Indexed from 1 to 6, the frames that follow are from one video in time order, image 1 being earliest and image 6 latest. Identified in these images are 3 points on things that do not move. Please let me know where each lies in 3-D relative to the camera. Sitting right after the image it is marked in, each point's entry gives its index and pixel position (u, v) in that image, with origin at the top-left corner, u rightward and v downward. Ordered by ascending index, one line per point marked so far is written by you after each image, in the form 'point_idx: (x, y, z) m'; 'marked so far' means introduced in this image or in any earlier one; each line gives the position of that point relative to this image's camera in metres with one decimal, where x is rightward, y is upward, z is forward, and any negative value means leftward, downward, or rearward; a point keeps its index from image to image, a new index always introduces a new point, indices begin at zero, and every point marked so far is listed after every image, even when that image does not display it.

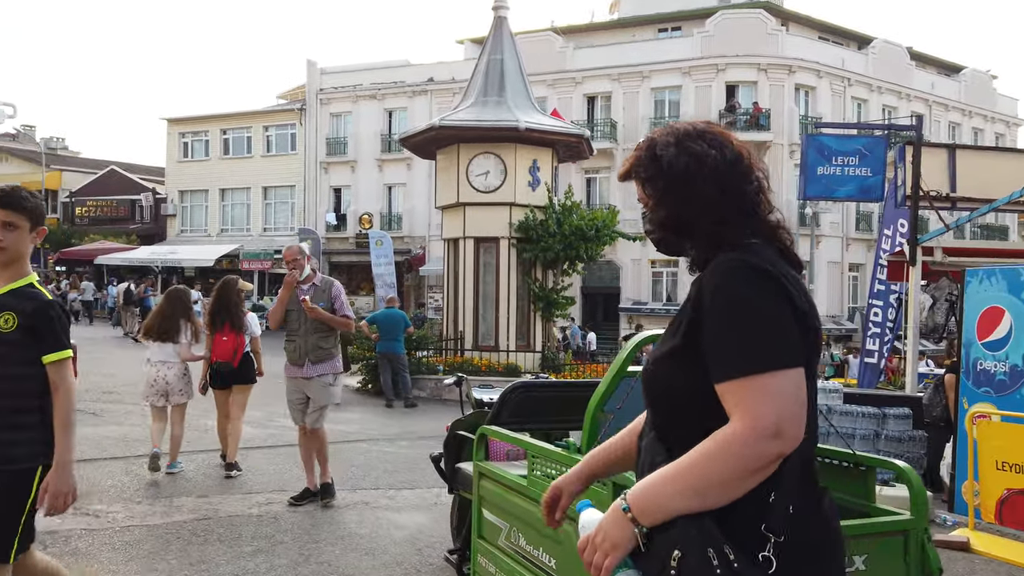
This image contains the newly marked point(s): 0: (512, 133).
0: (0.0, +3.1, +15.5) m
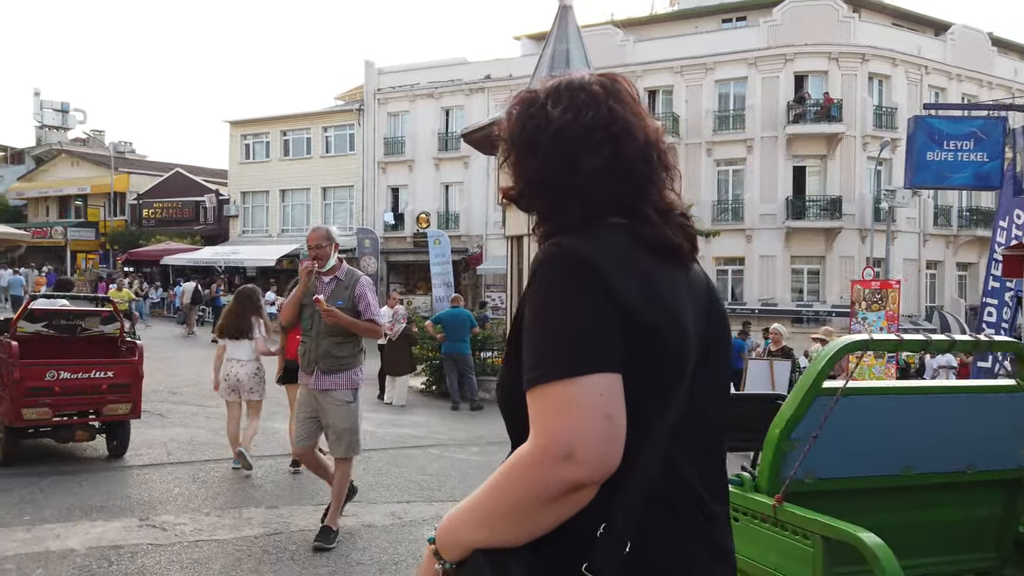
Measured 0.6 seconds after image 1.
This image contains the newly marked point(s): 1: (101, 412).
0: (+1.3, +3.2, +15.0) m
1: (-3.8, -1.1, +7.1) m
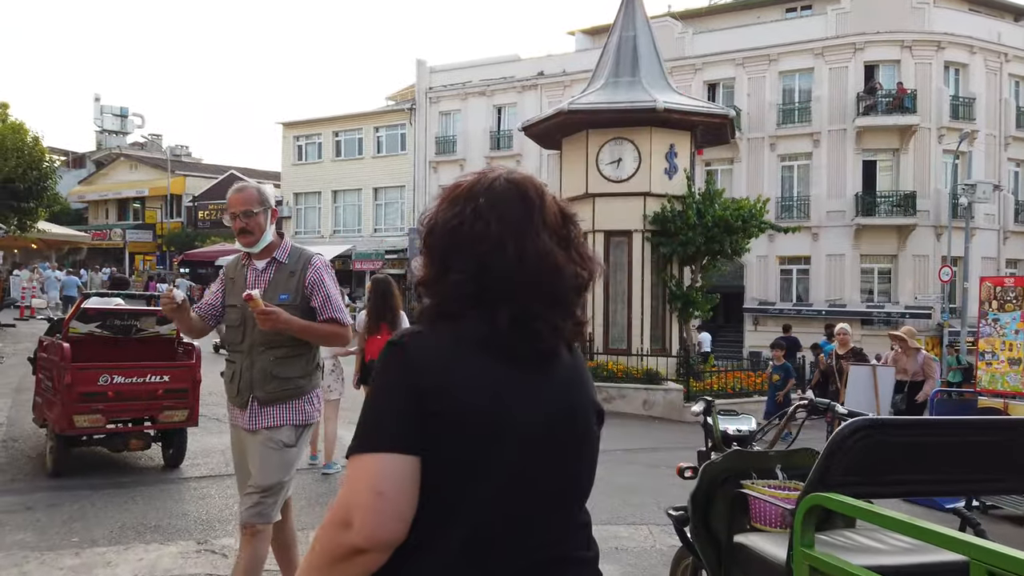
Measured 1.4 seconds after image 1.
0: (+2.5, +3.2, +14.1) m
1: (-3.1, -1.1, +6.6) m
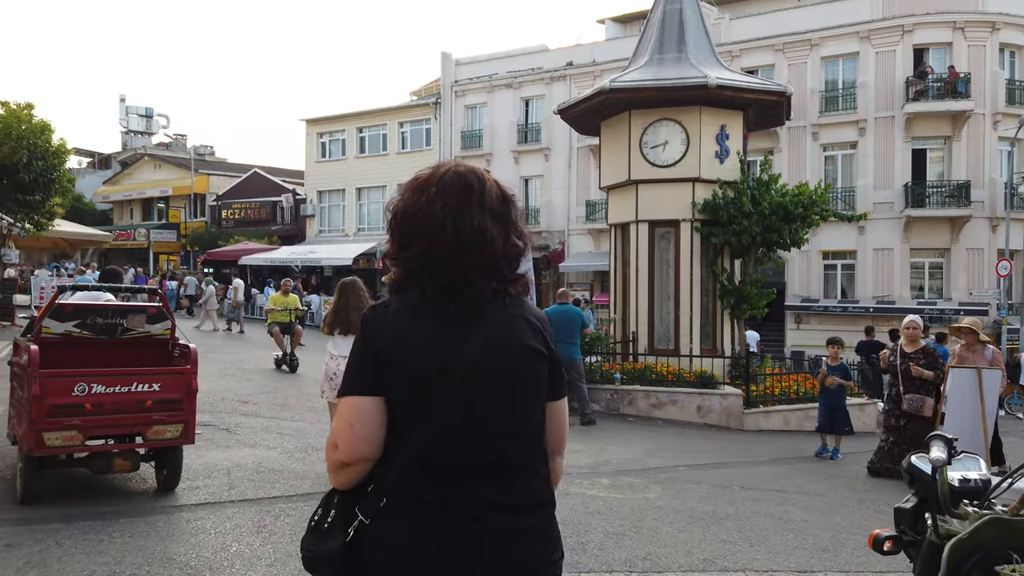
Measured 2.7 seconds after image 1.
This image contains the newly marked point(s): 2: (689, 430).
0: (+3.1, +3.3, +12.9) m
1: (-2.6, -1.1, +5.5) m
2: (+2.4, -2.0, +10.6) m
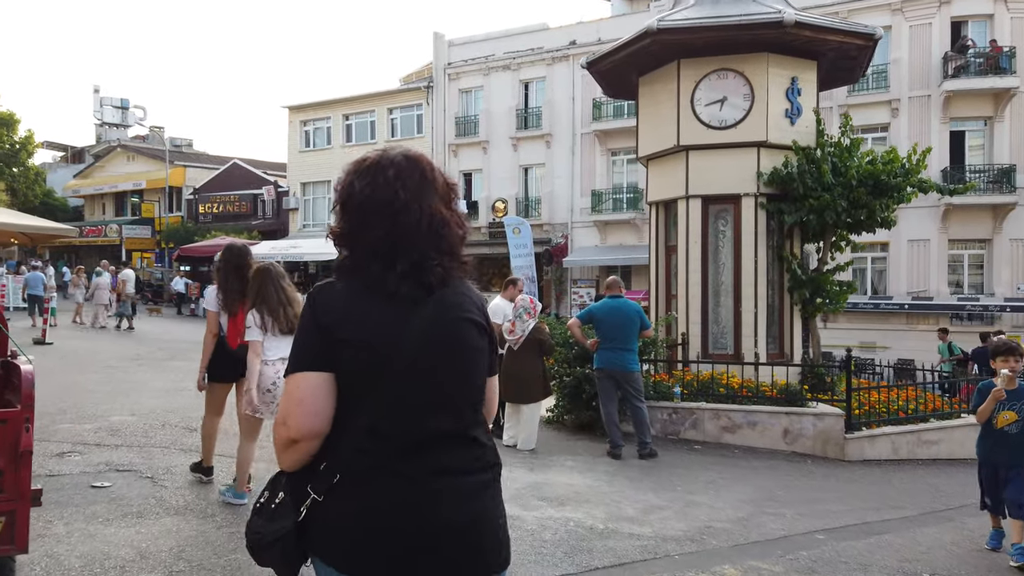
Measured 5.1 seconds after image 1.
0: (+3.4, +3.4, +10.3) m
1: (-2.2, -1.0, +2.9) m
2: (+2.8, -1.8, +8.0) m
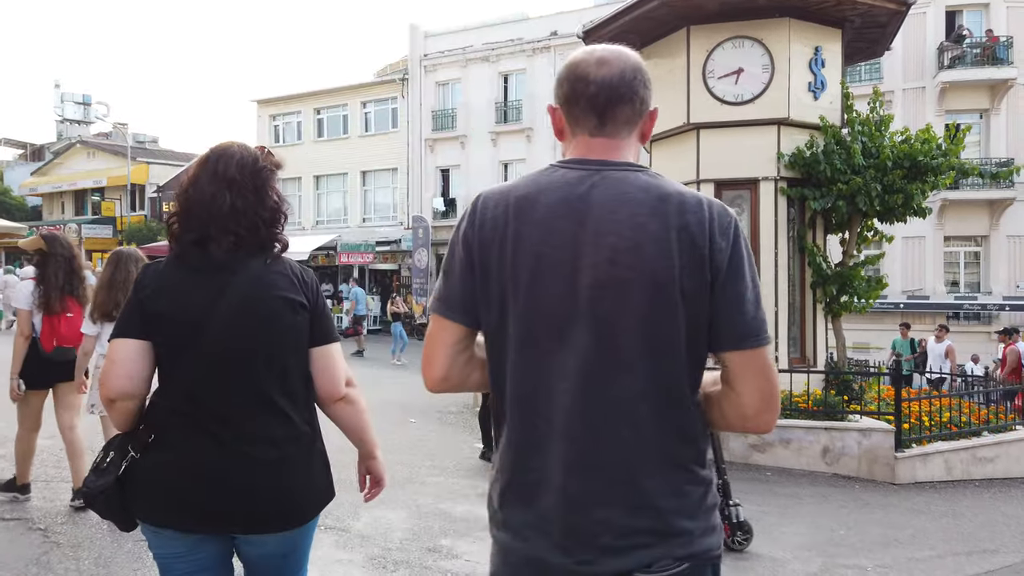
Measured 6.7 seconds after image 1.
0: (+3.3, +3.5, +9.1) m
1: (-2.1, -0.9, +1.5) m
2: (+2.8, -1.8, +6.8) m
